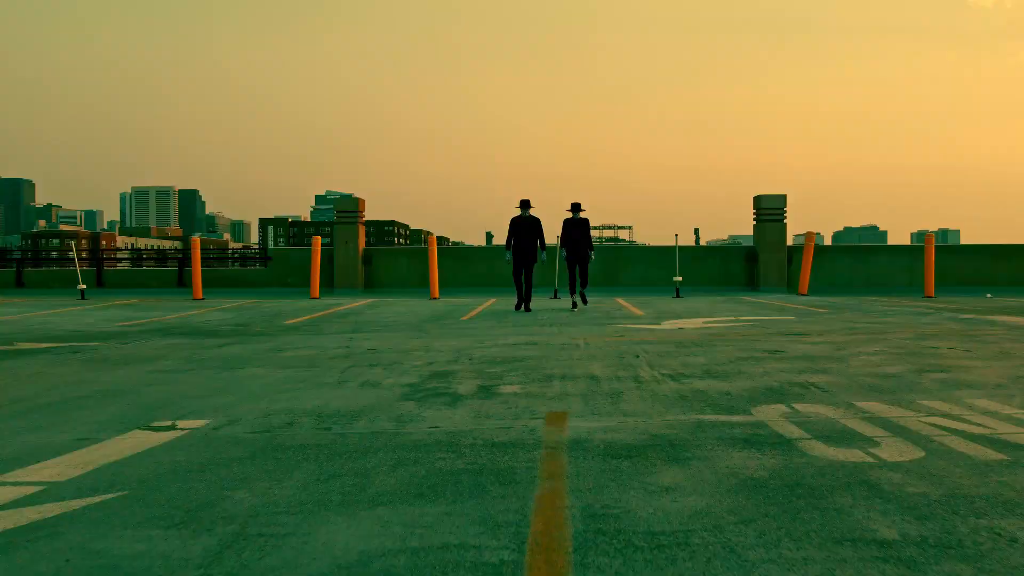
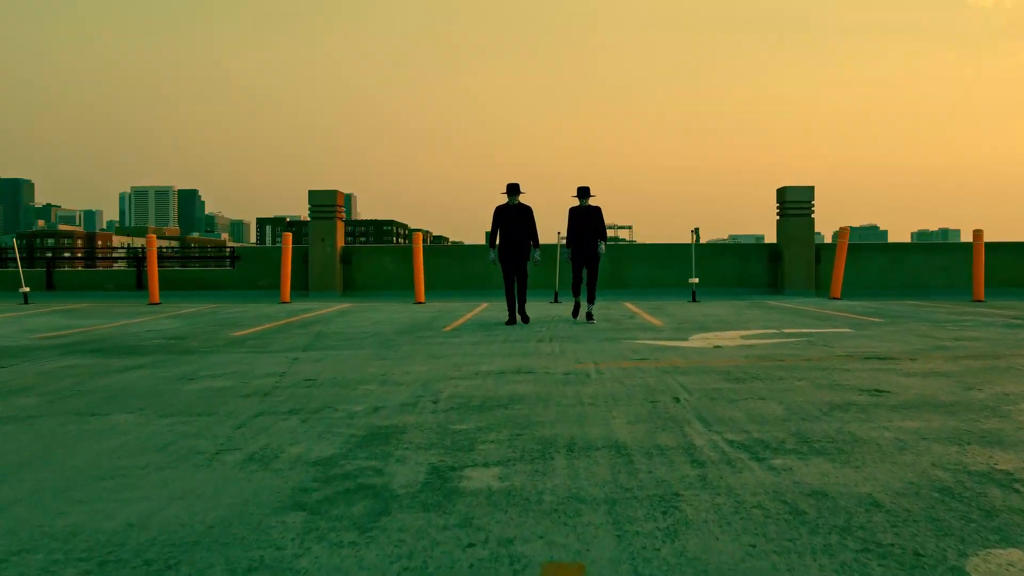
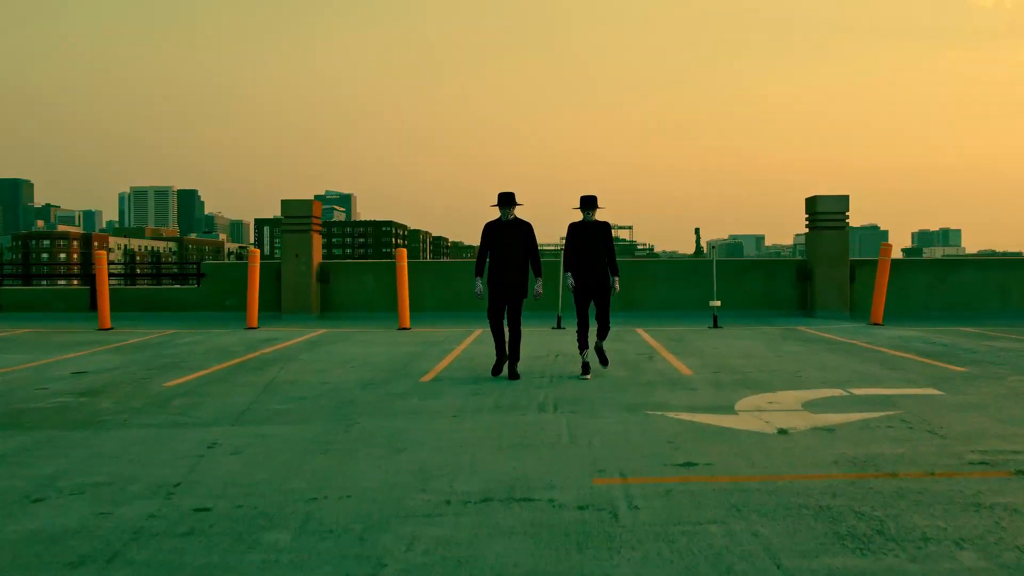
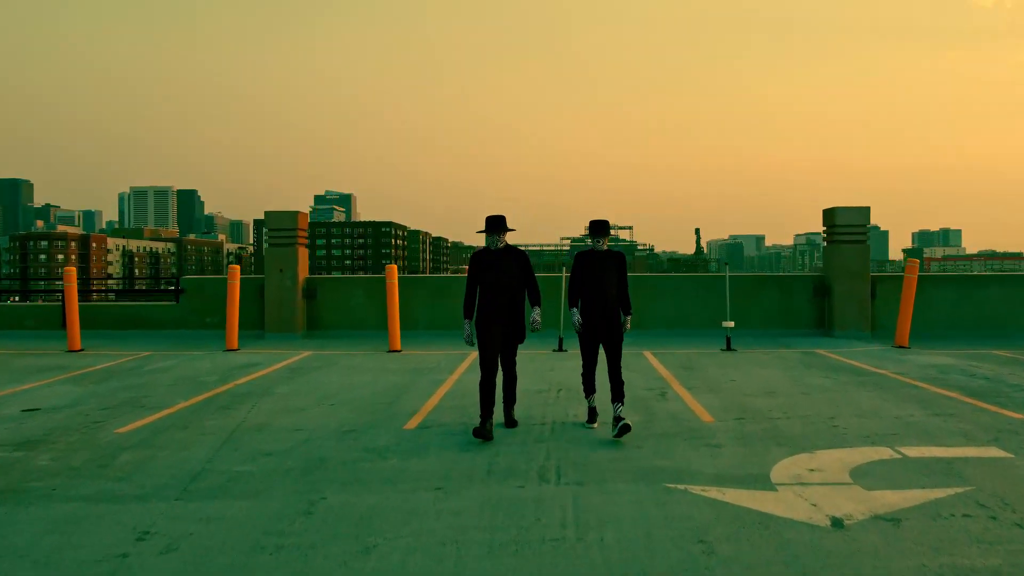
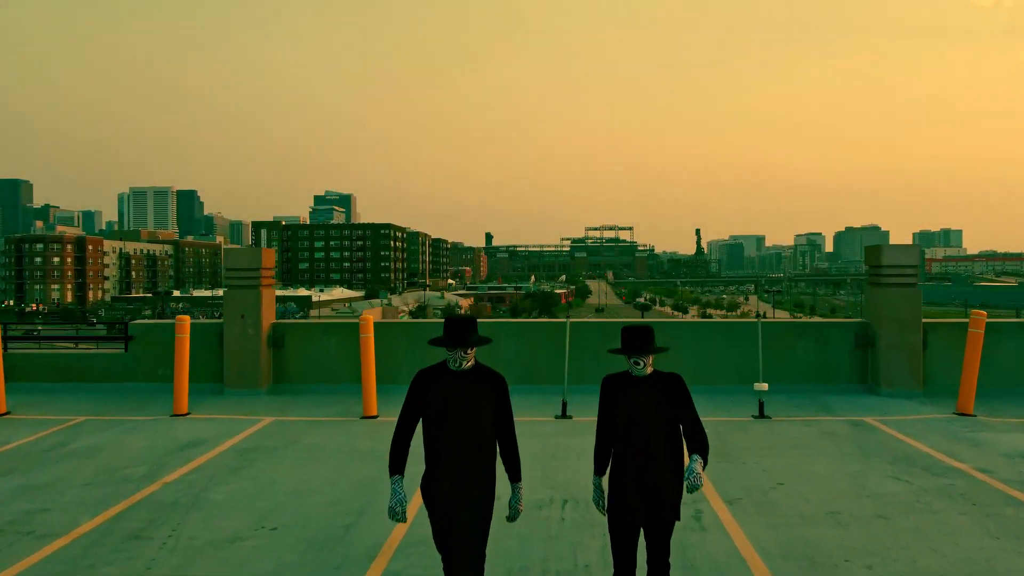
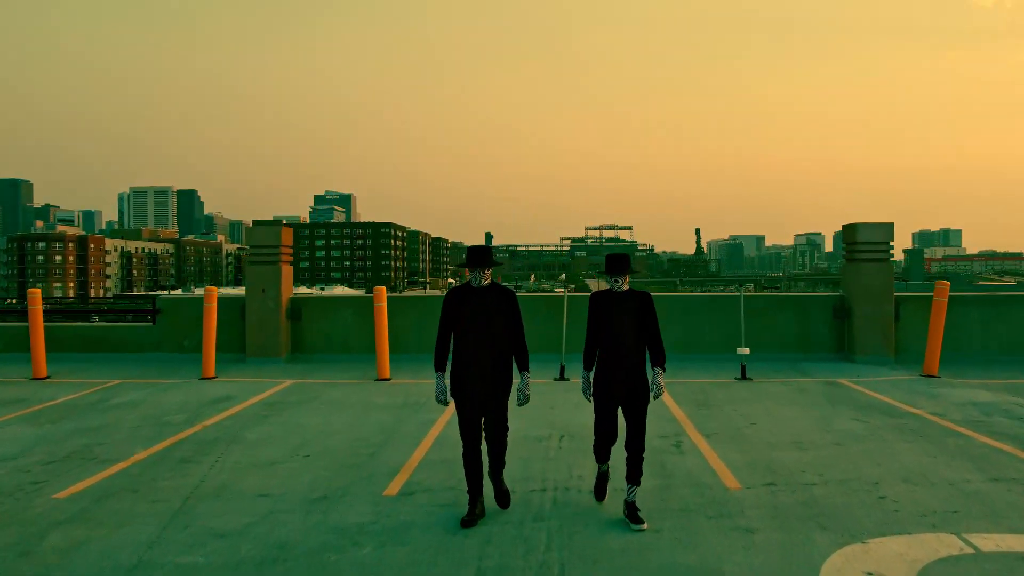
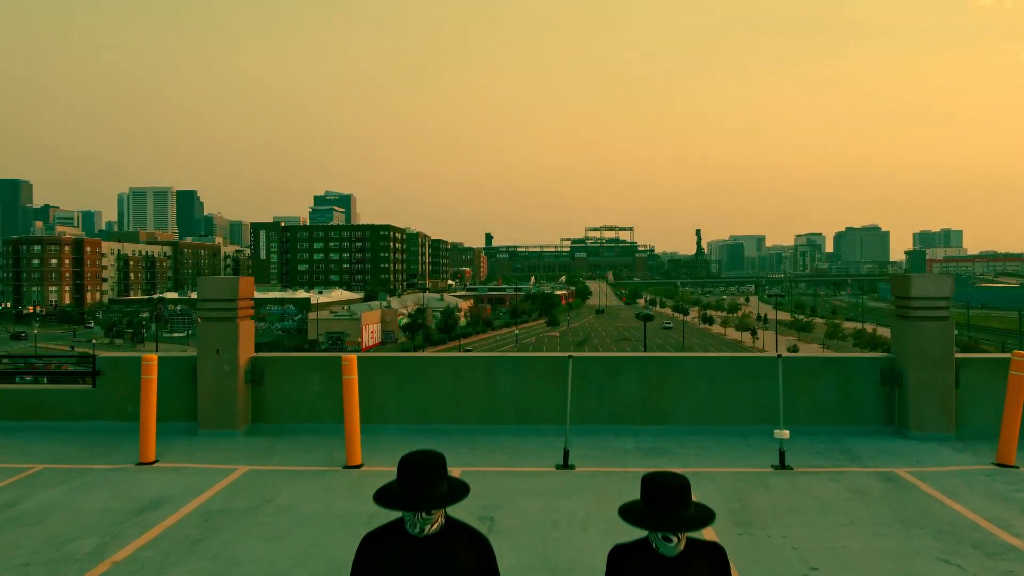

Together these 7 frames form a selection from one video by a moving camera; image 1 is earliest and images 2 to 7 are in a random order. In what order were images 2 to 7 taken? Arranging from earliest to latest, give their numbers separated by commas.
2, 3, 4, 6, 5, 7
